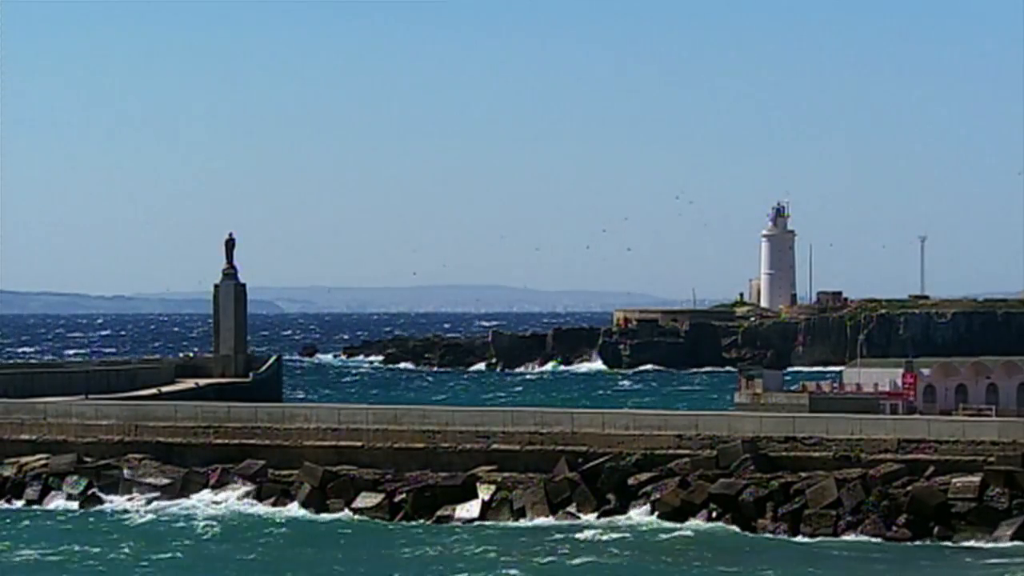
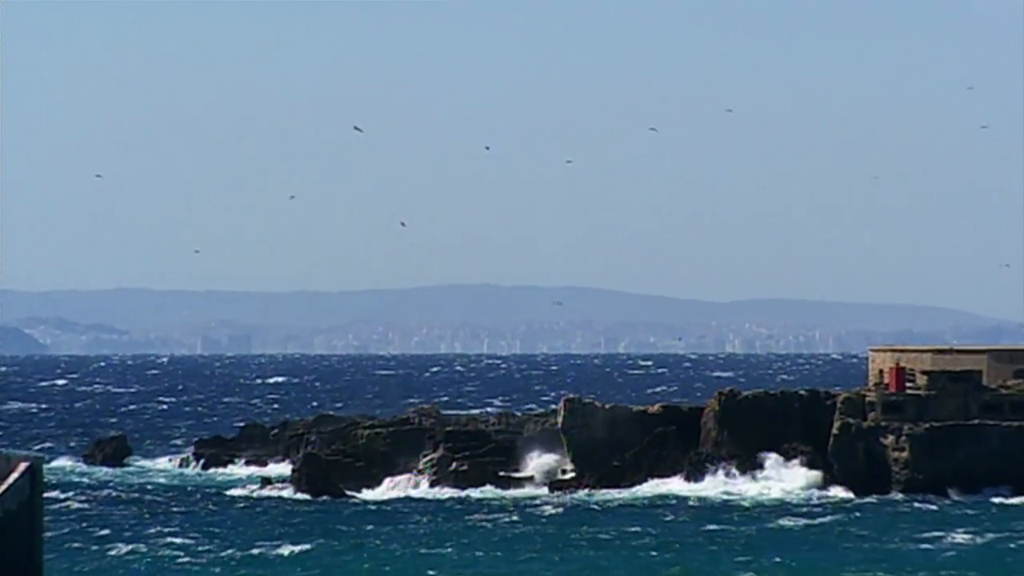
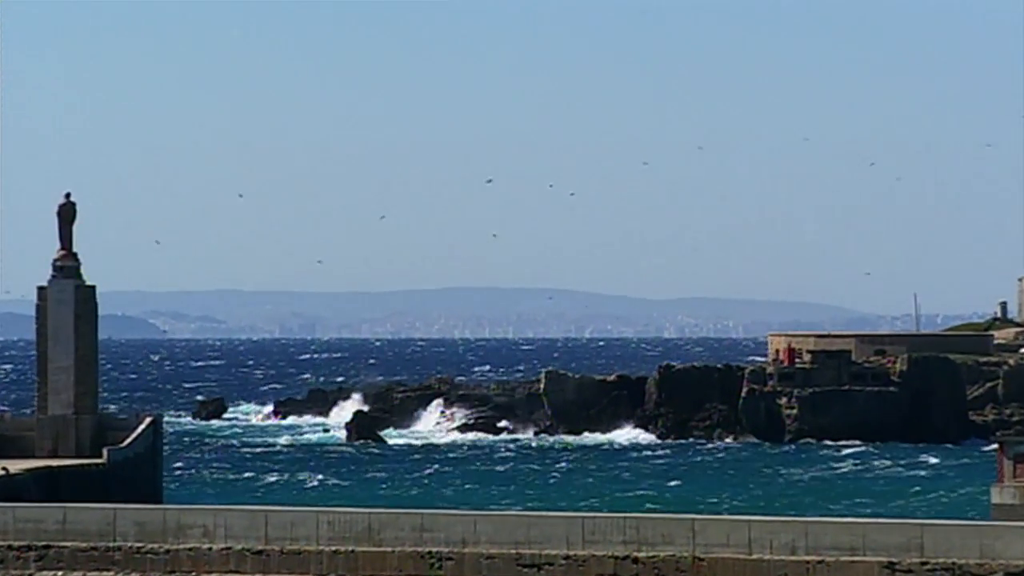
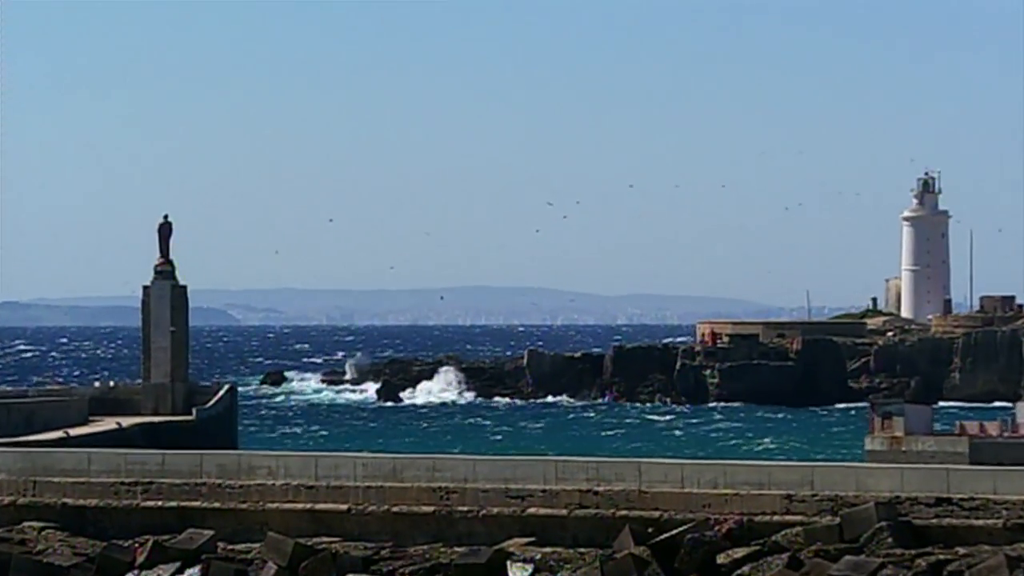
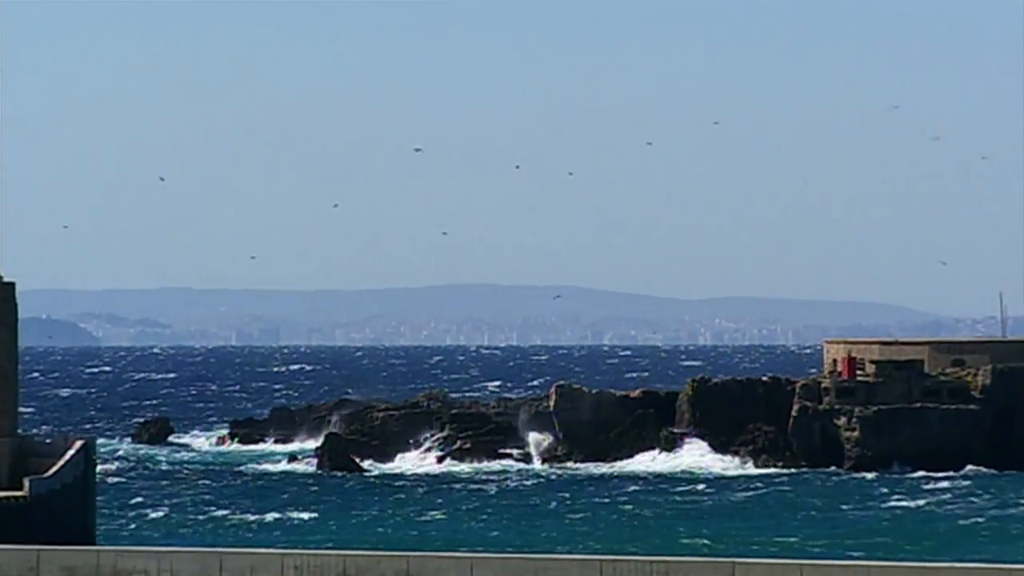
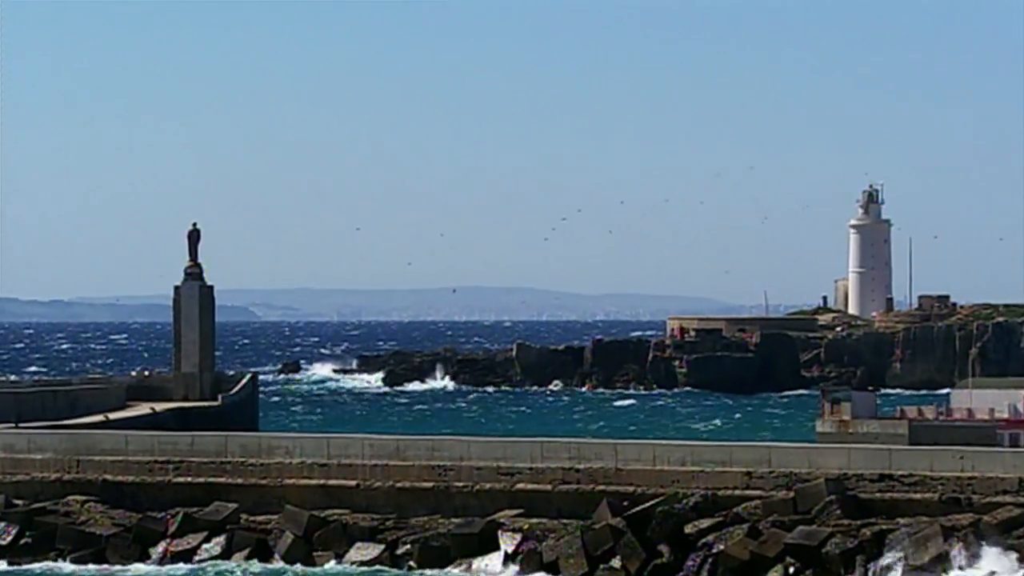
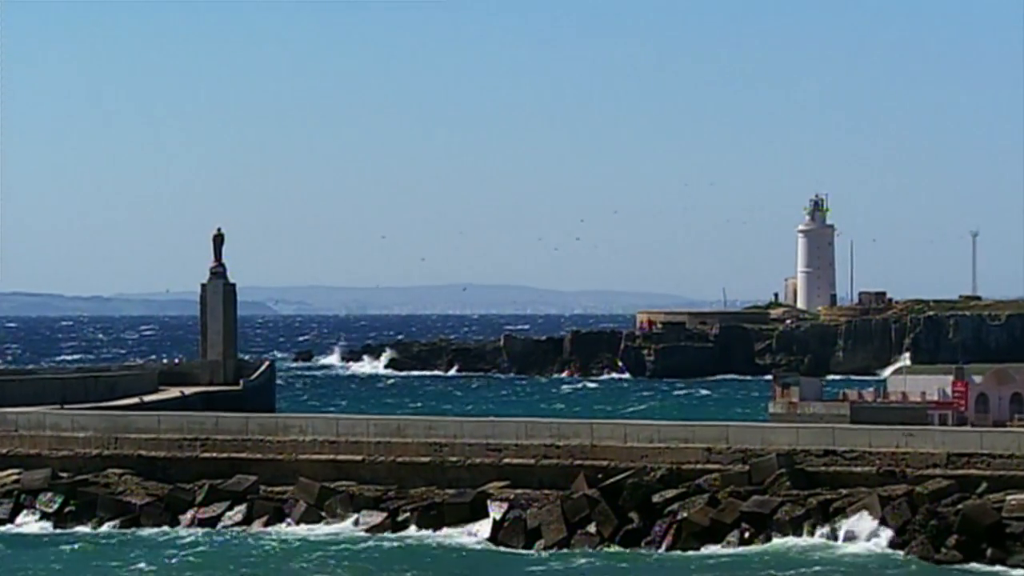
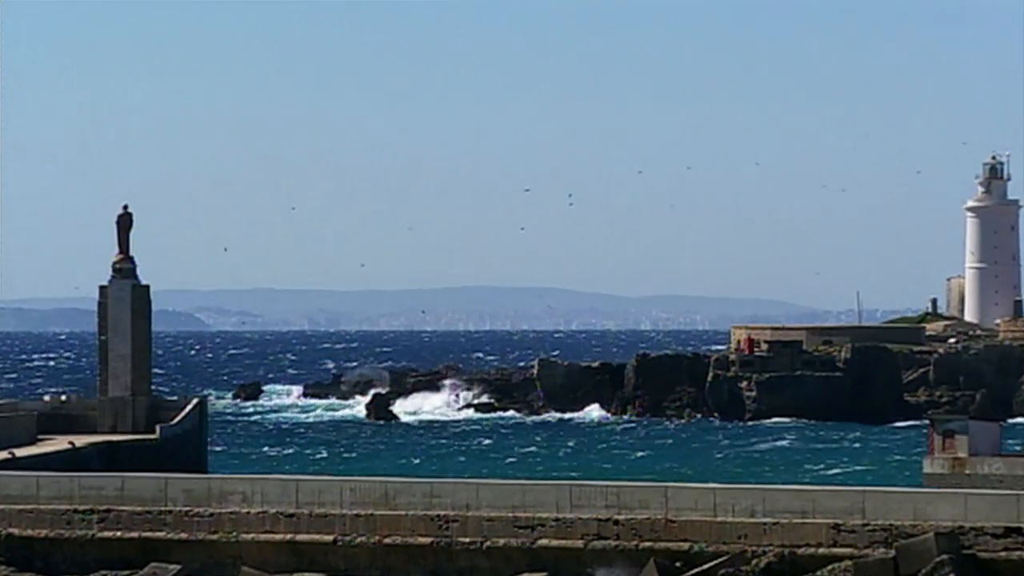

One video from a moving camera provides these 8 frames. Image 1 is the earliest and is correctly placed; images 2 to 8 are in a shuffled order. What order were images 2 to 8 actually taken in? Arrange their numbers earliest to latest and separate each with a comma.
7, 6, 4, 8, 3, 5, 2
